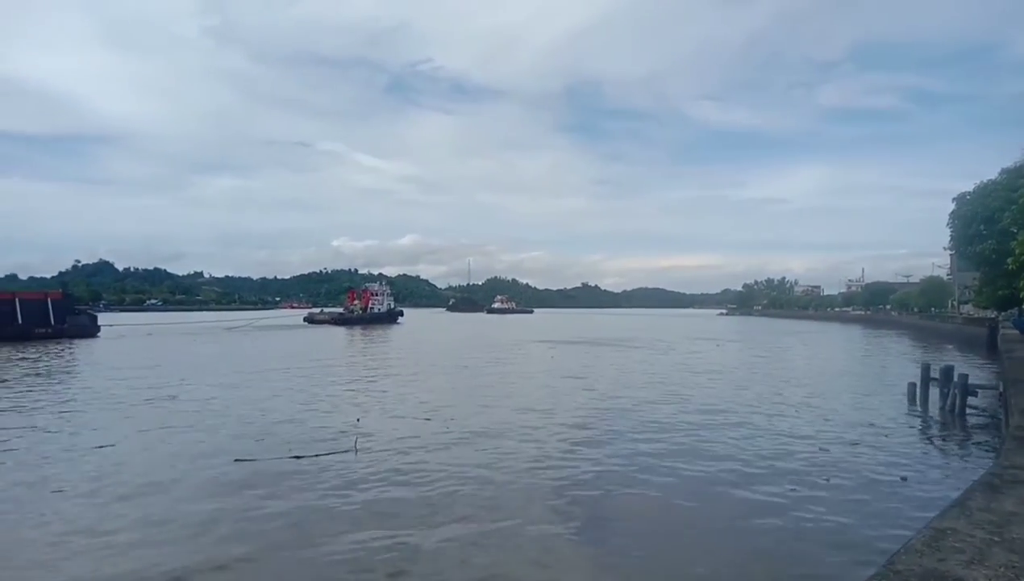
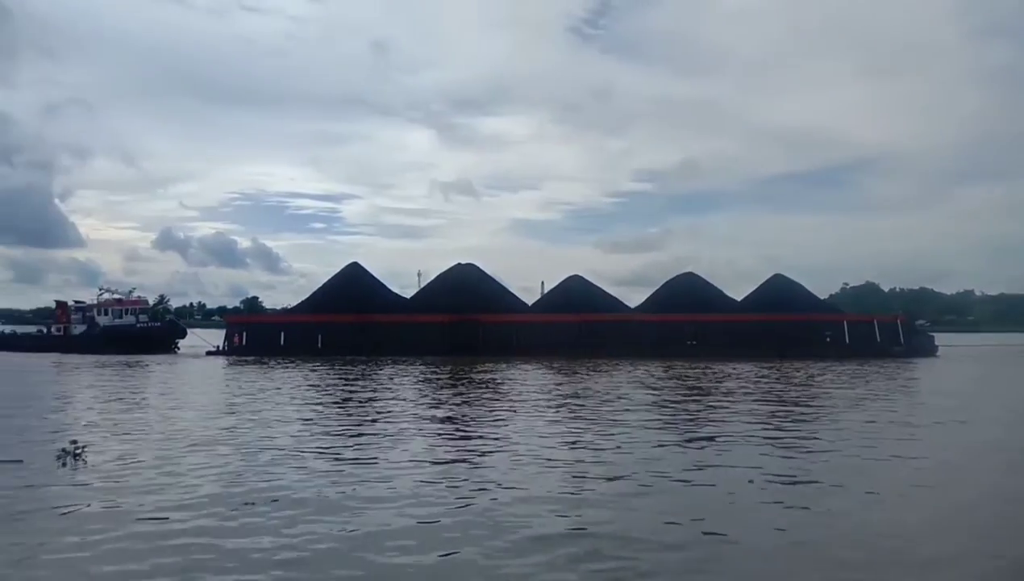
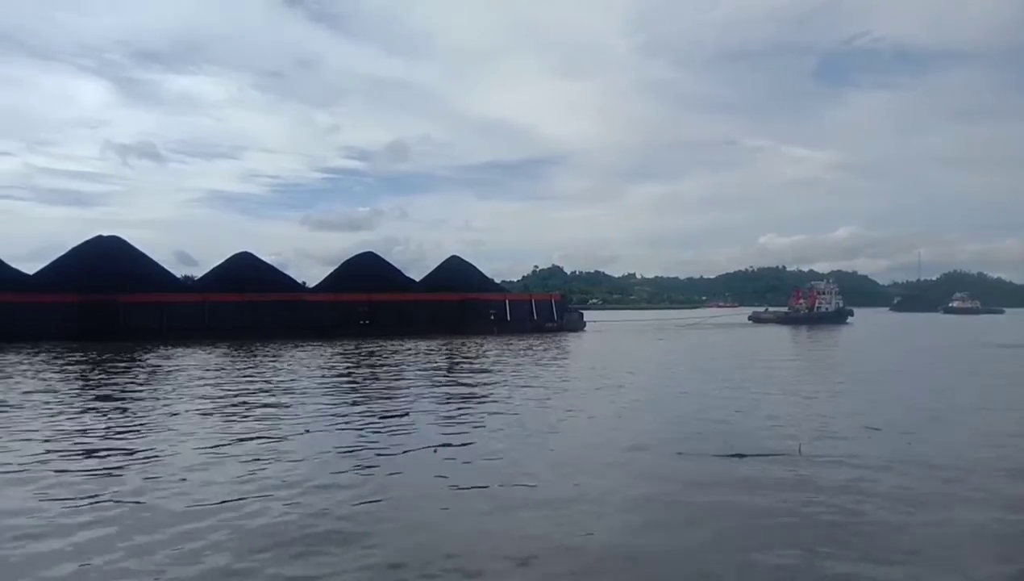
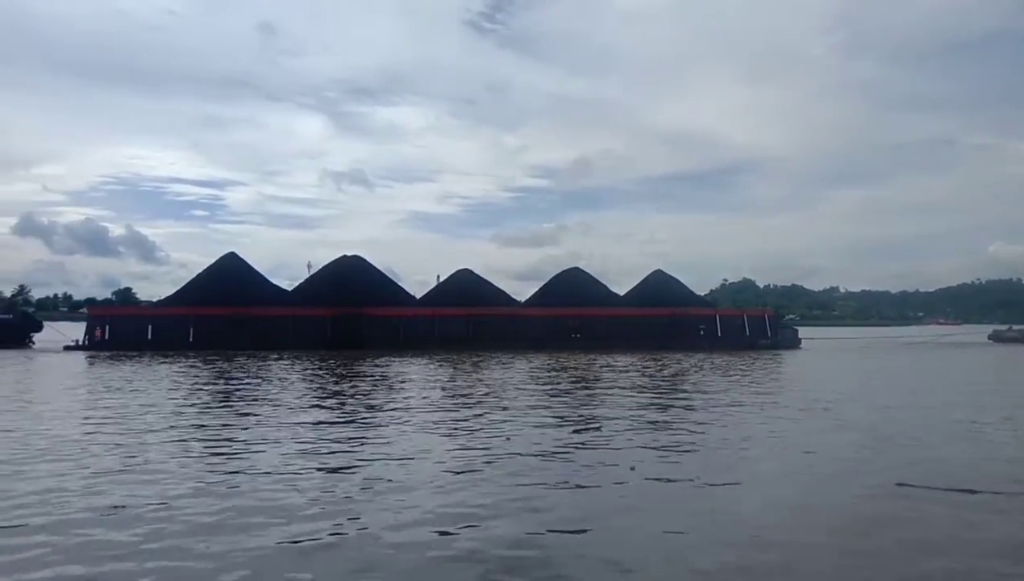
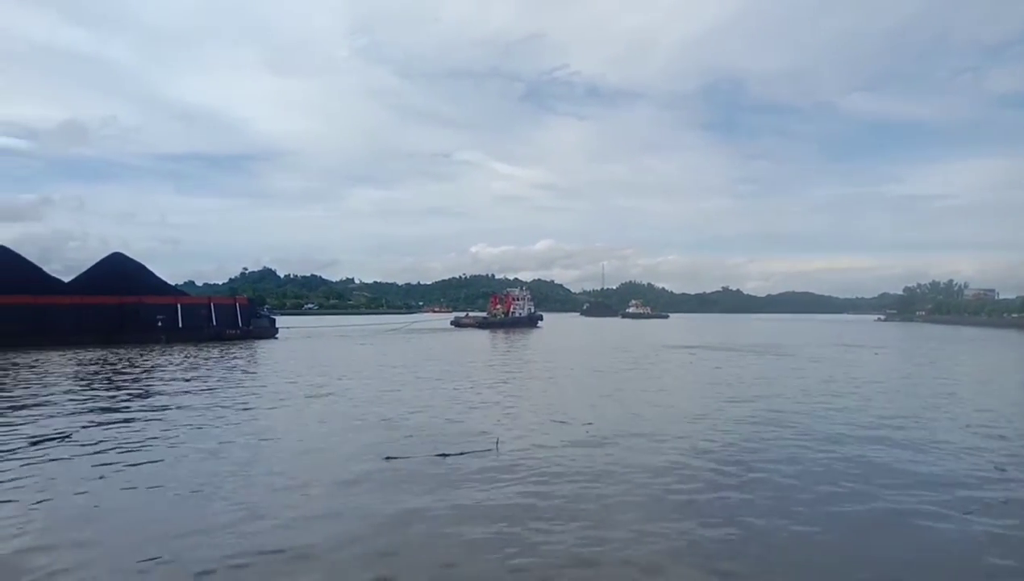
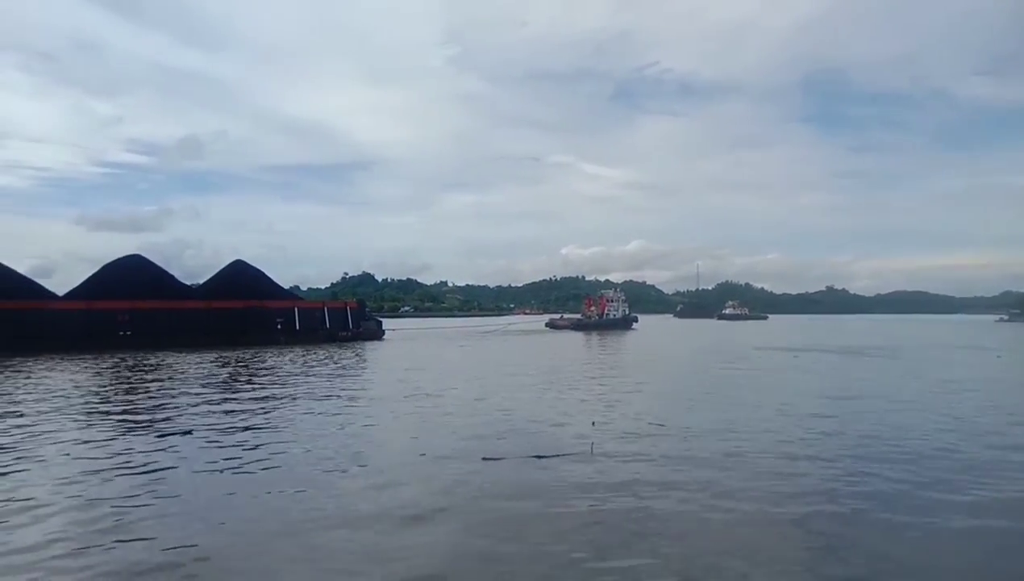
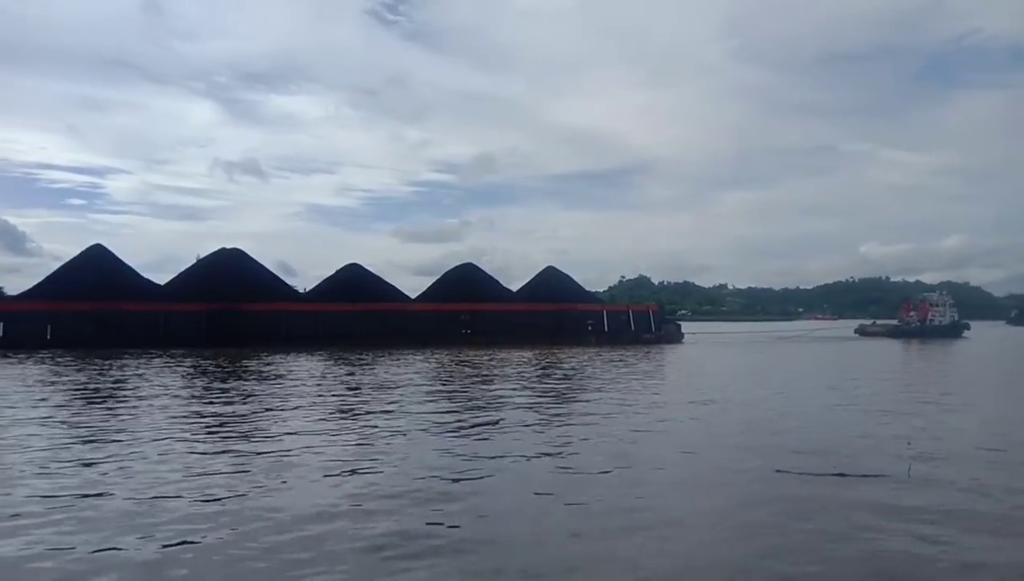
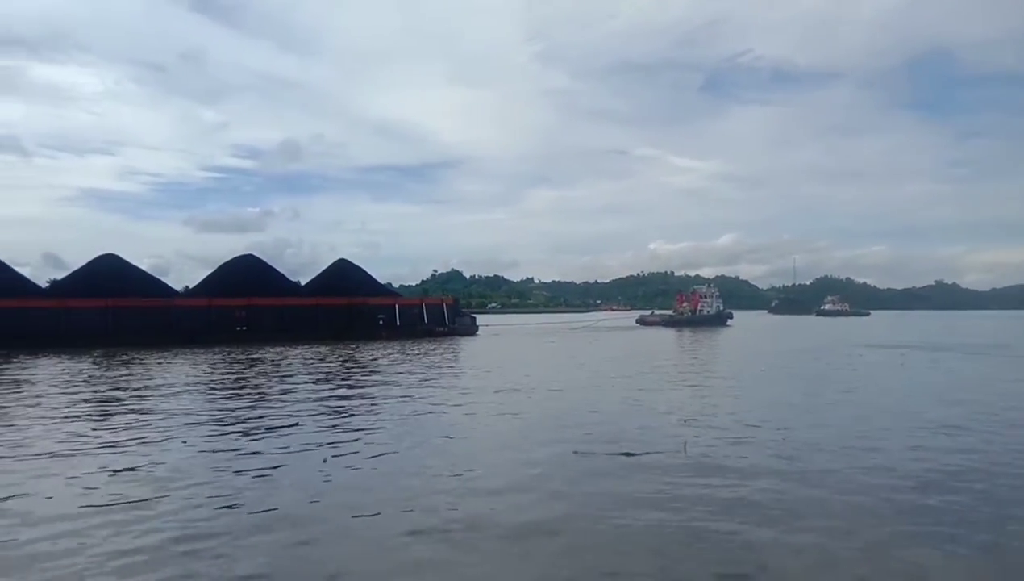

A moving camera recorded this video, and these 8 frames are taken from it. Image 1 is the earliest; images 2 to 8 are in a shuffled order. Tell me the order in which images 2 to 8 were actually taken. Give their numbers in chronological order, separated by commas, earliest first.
5, 6, 8, 3, 7, 4, 2
